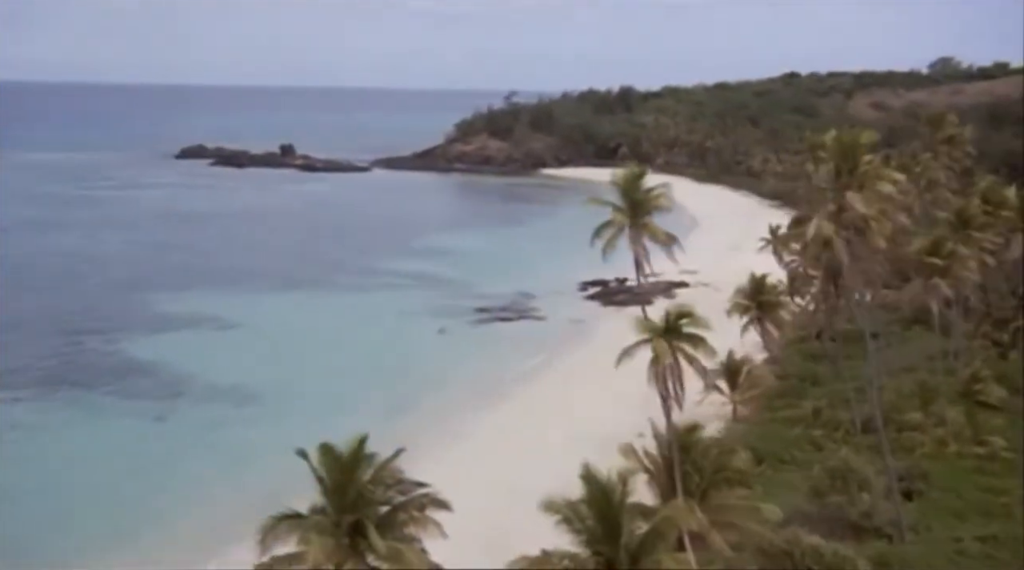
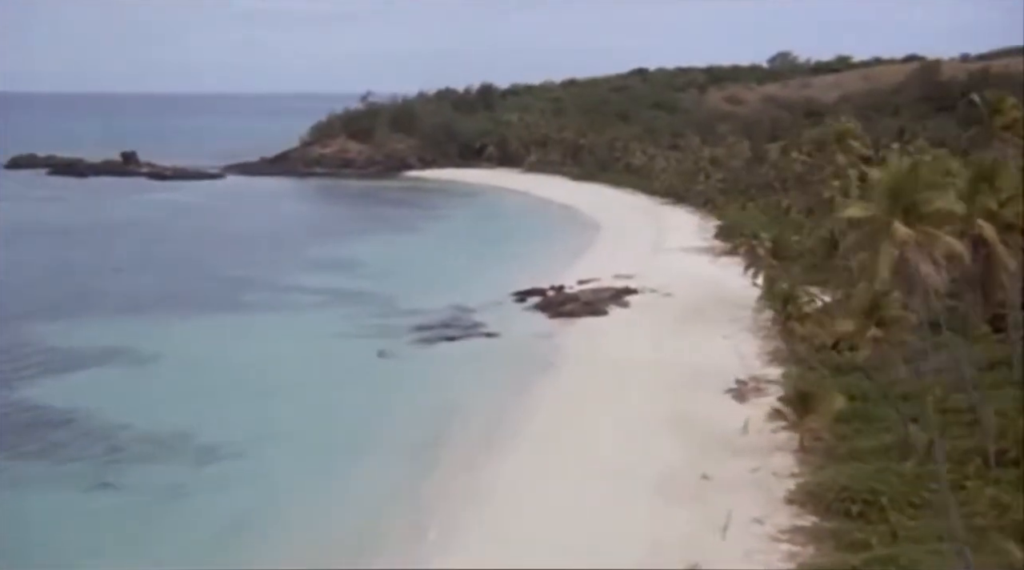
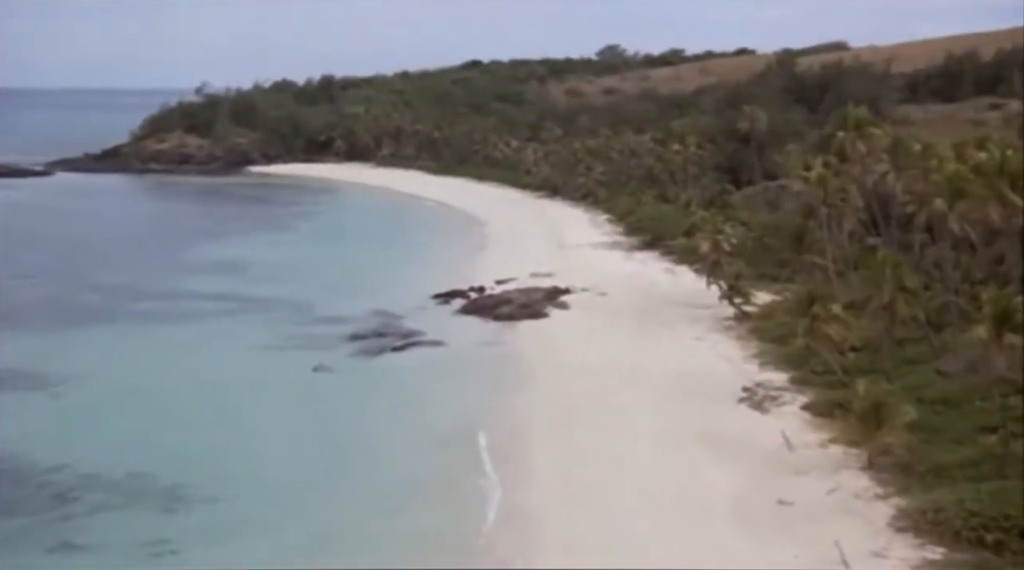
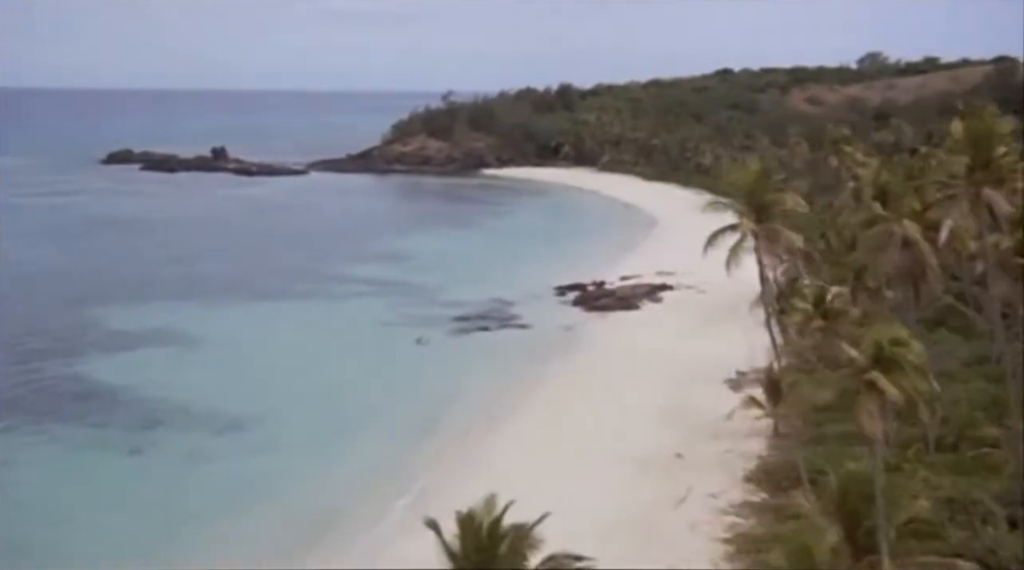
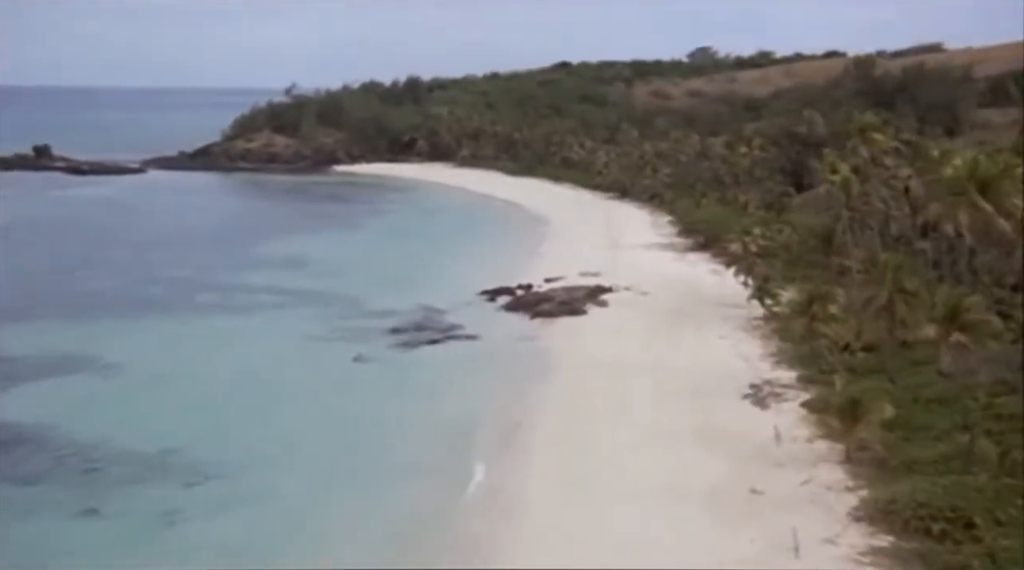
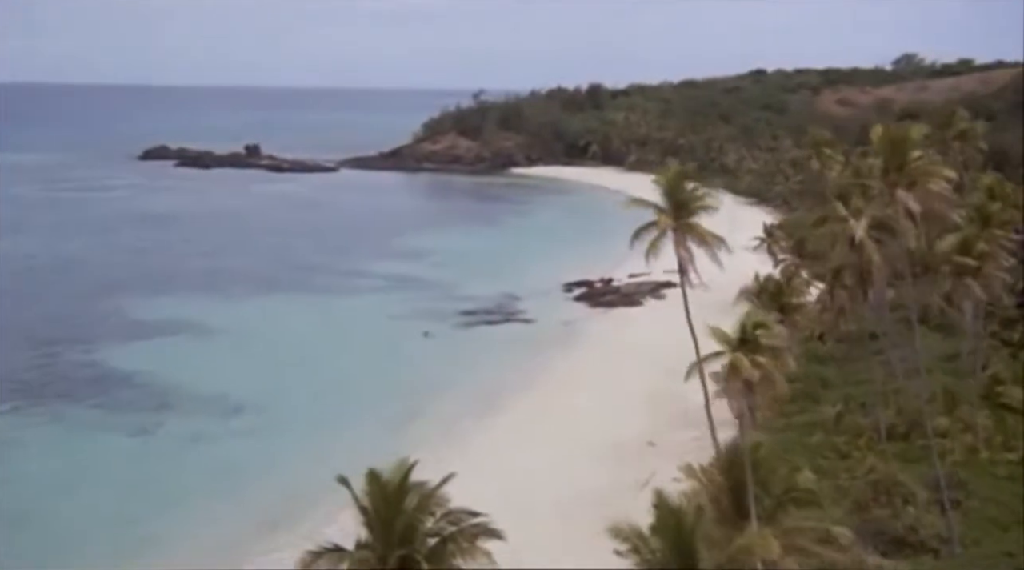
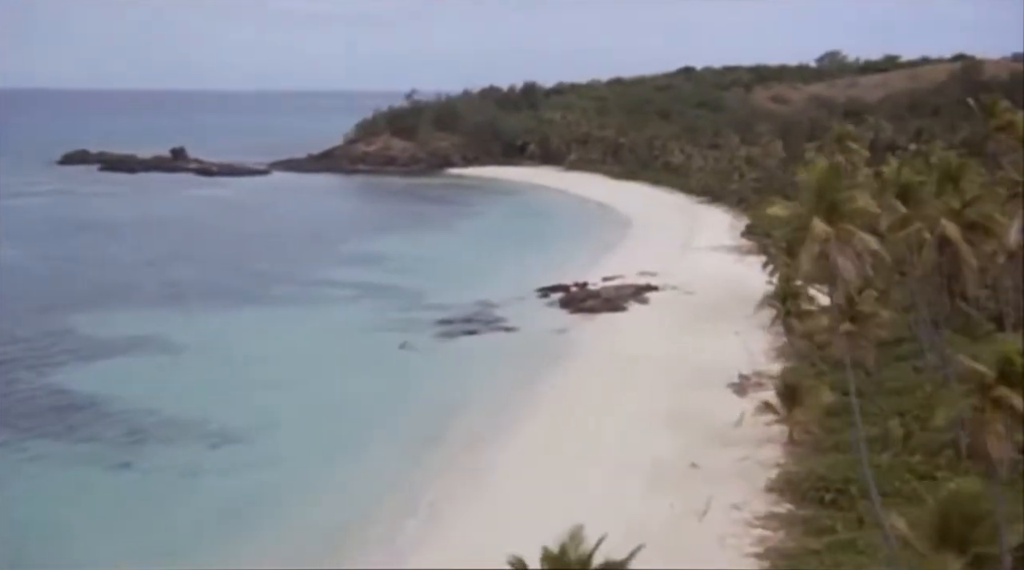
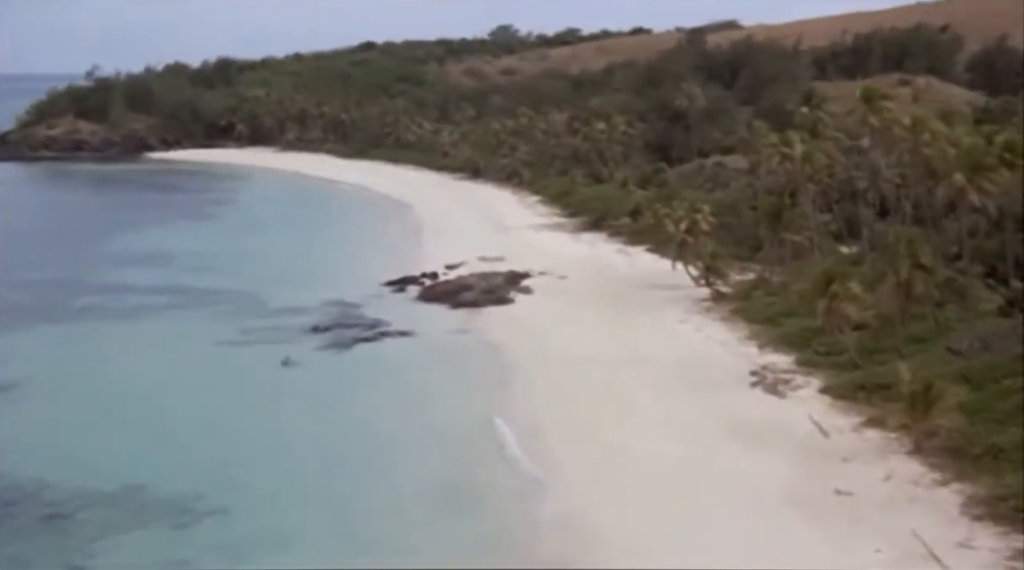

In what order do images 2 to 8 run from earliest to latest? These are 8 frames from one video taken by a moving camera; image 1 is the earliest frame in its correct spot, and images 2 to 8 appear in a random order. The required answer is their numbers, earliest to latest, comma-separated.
6, 4, 7, 2, 5, 3, 8
